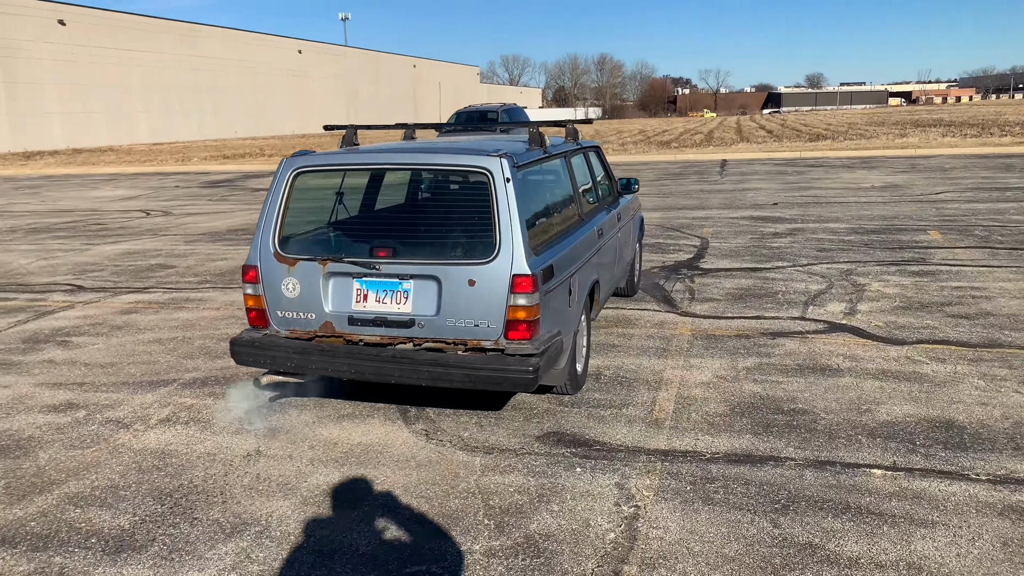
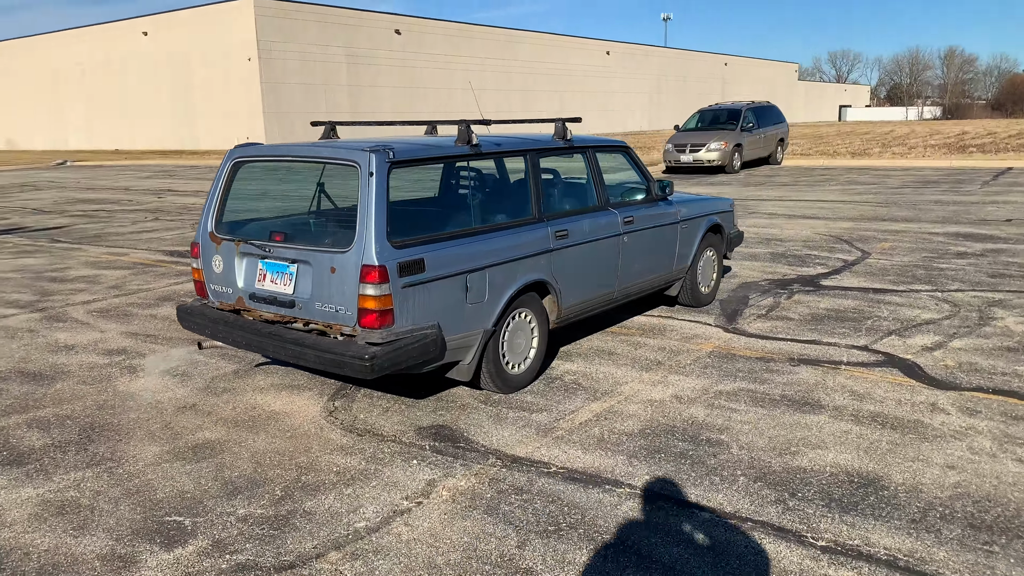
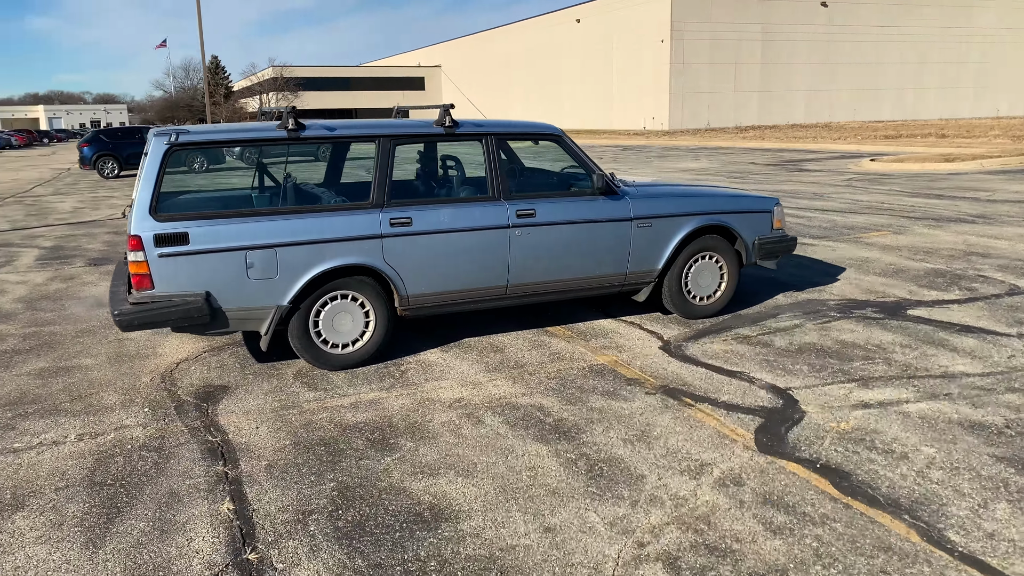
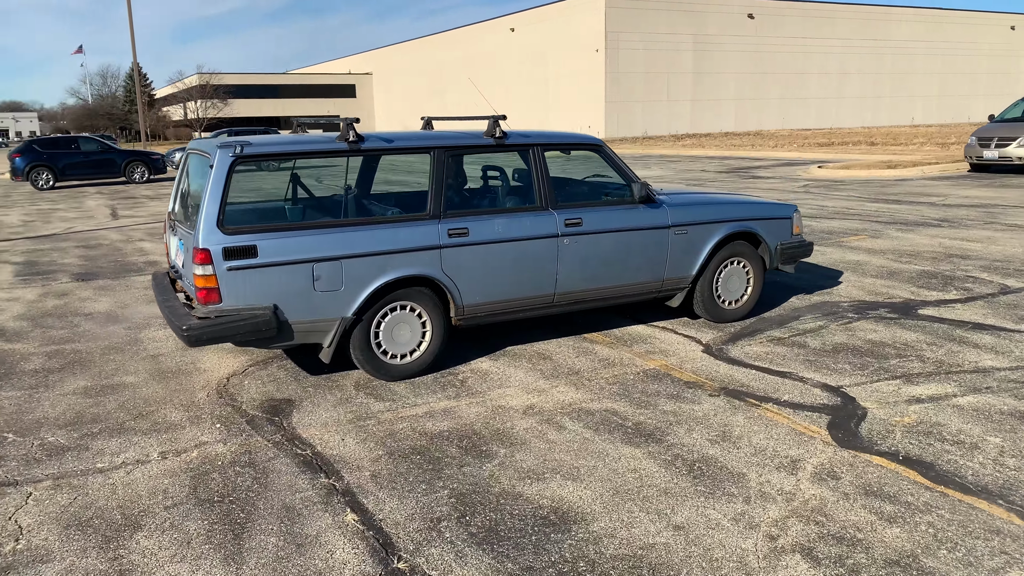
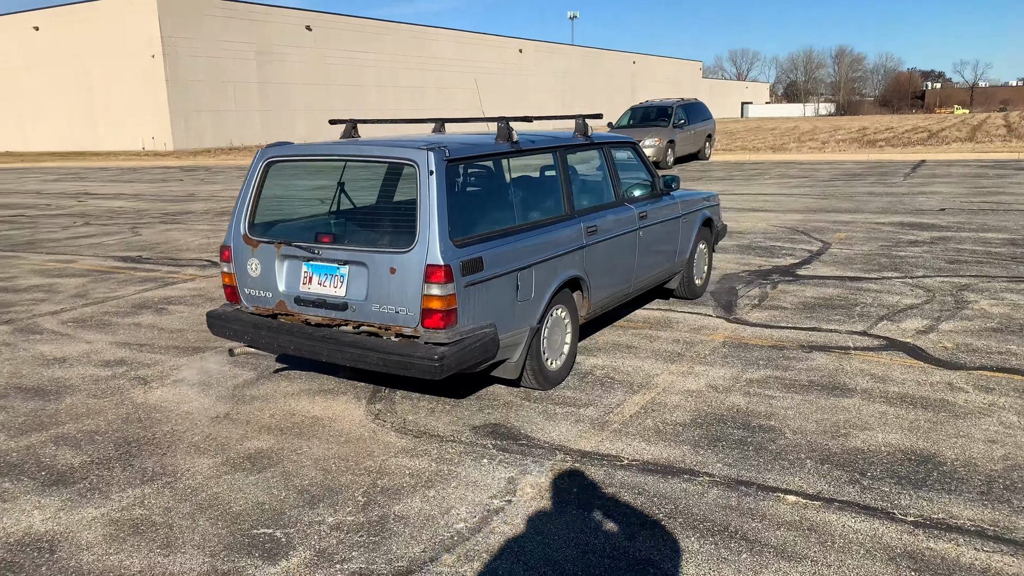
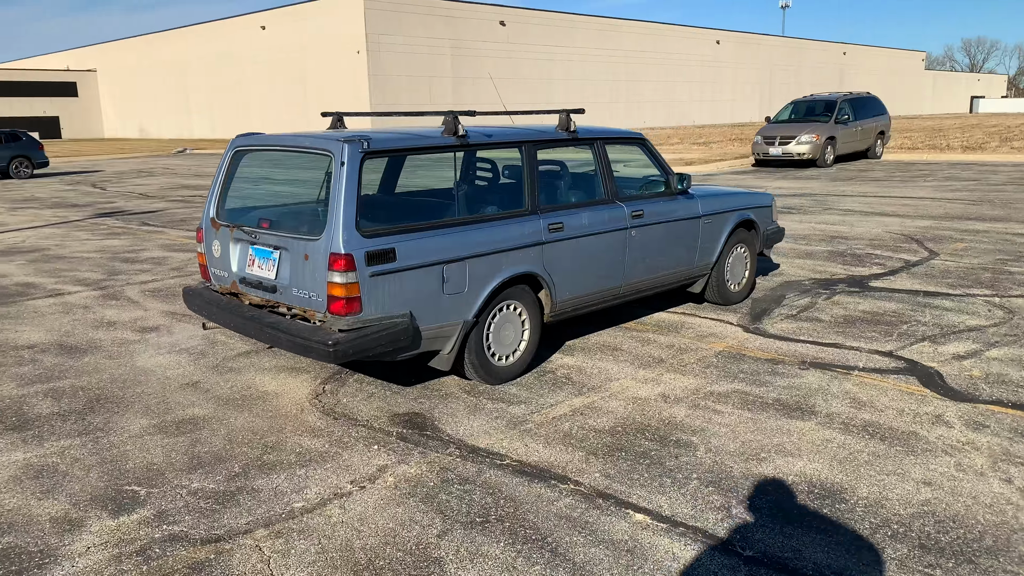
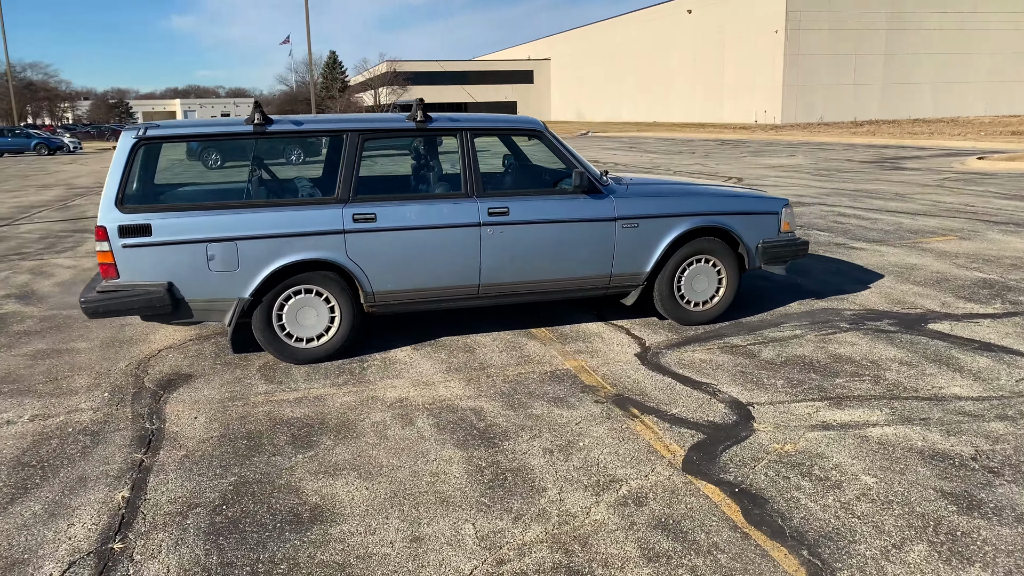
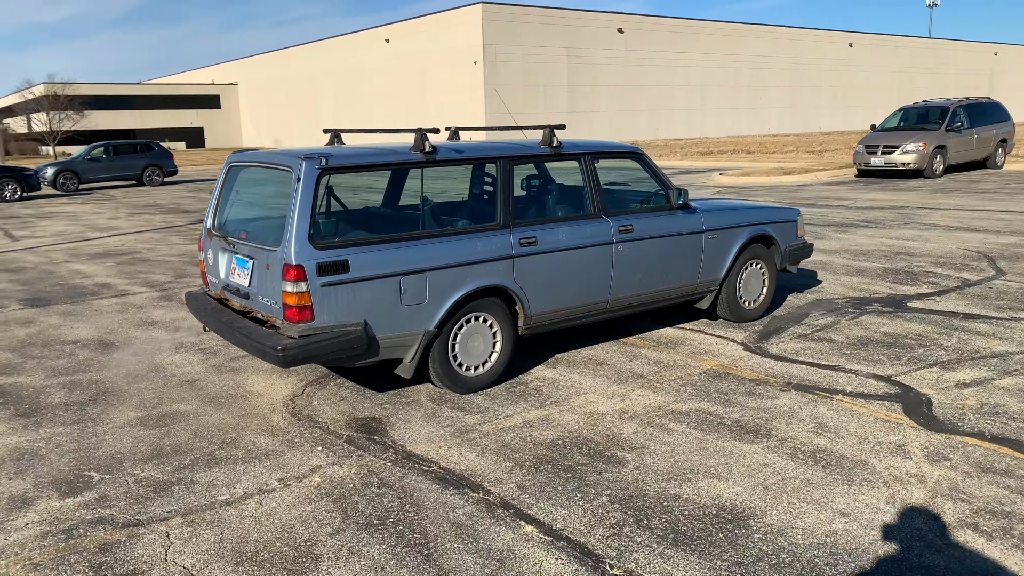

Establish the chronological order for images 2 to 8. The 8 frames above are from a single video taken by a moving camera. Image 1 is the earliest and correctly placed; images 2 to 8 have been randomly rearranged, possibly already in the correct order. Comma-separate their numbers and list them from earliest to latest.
5, 2, 6, 8, 4, 3, 7
